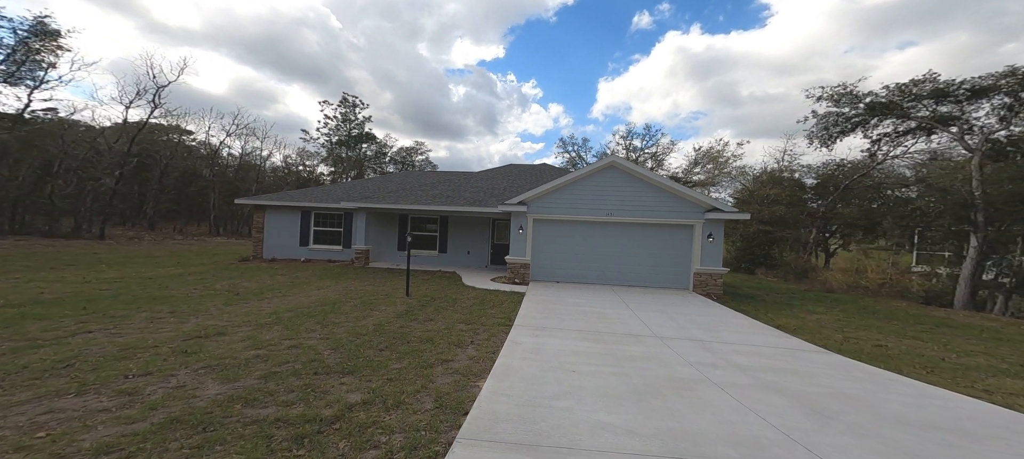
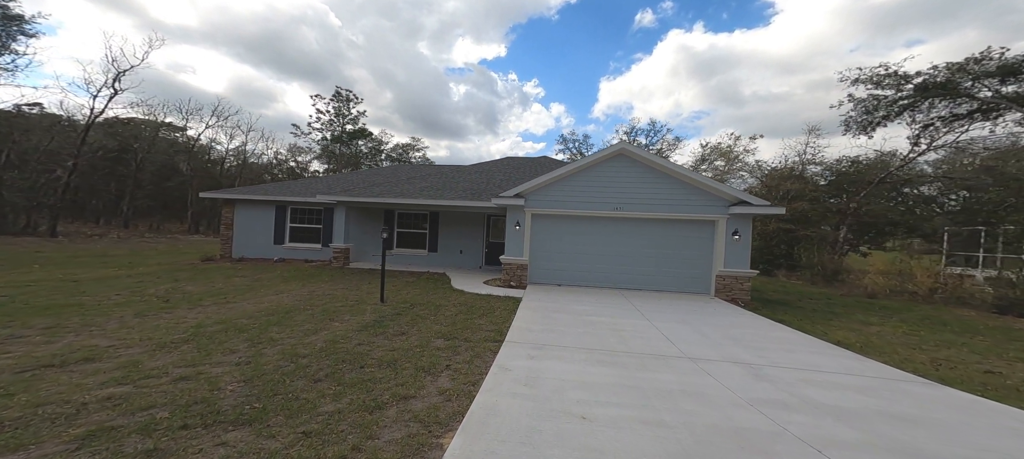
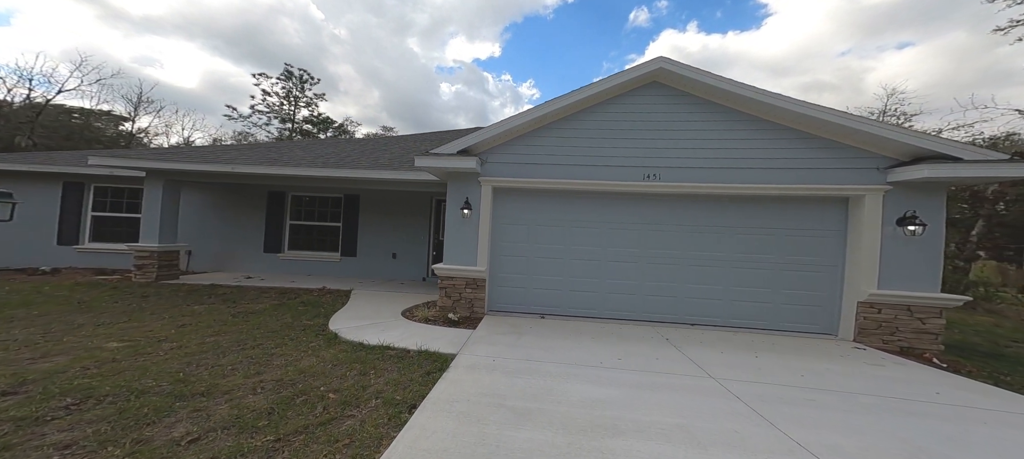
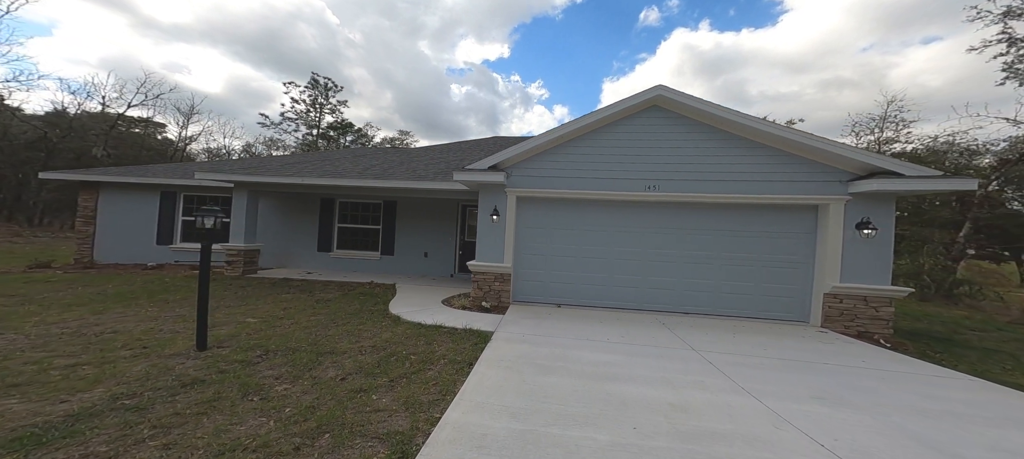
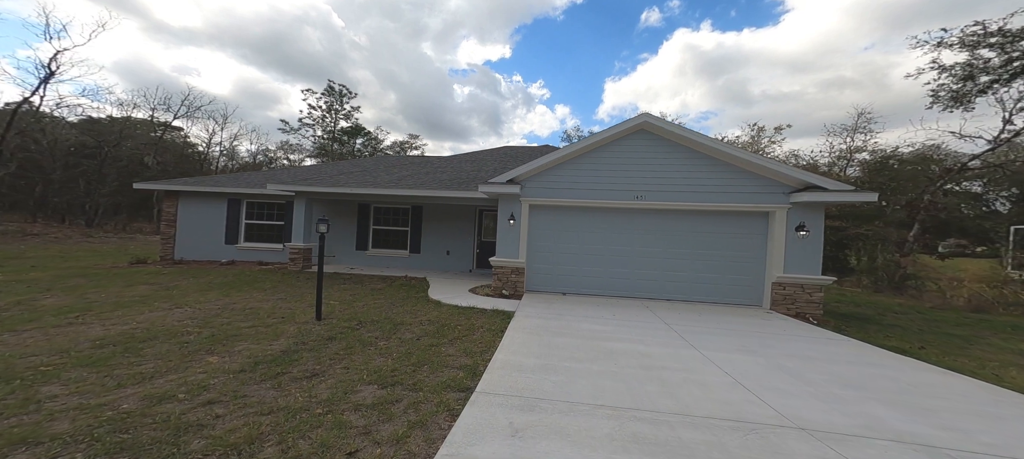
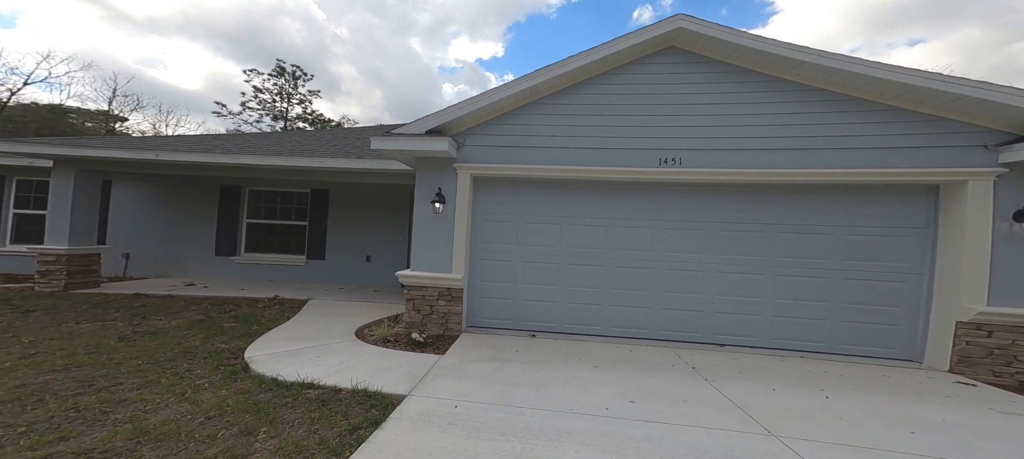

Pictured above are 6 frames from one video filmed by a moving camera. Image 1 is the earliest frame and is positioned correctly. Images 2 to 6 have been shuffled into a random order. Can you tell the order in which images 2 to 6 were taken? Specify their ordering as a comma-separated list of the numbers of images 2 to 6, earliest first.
2, 5, 4, 3, 6
